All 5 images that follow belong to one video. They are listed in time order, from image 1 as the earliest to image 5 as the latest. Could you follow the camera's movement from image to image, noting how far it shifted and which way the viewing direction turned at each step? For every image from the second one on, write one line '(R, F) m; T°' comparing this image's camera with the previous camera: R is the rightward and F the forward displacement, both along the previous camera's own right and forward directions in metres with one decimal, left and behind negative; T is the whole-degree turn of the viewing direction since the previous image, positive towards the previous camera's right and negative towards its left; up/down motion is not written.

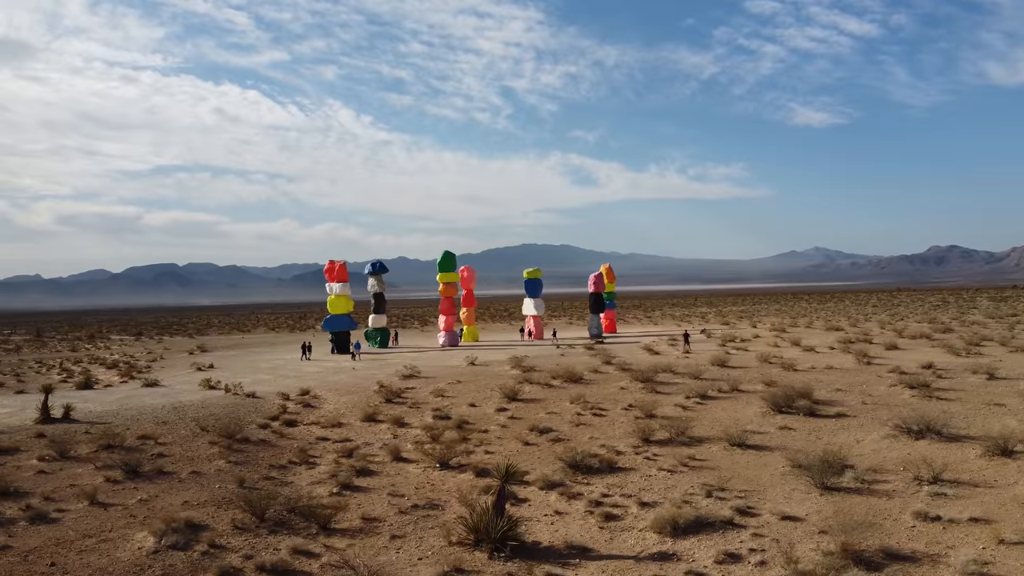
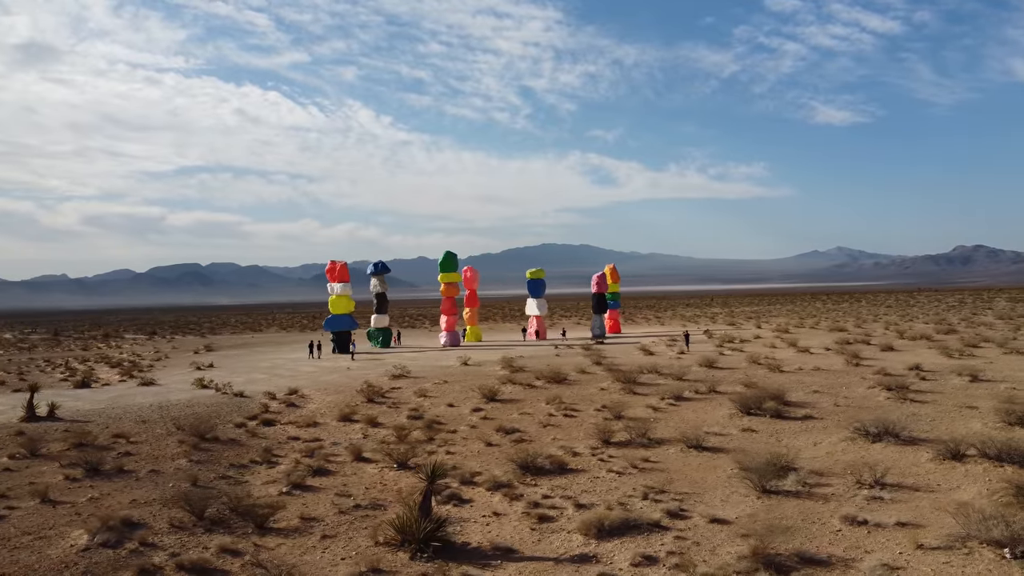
(+1.1, 0.0) m; -1°
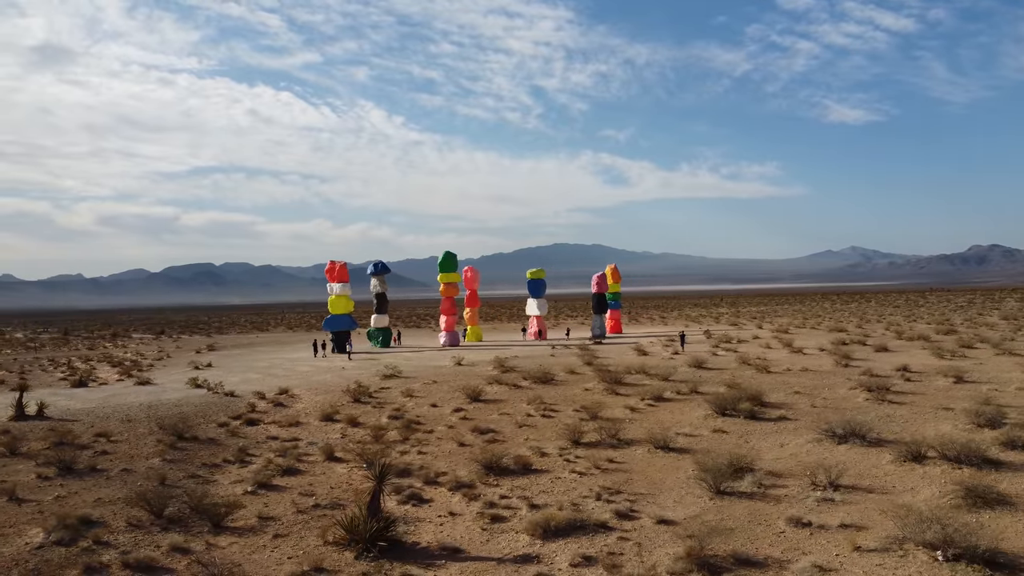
(+0.8, 0.0) m; -1°
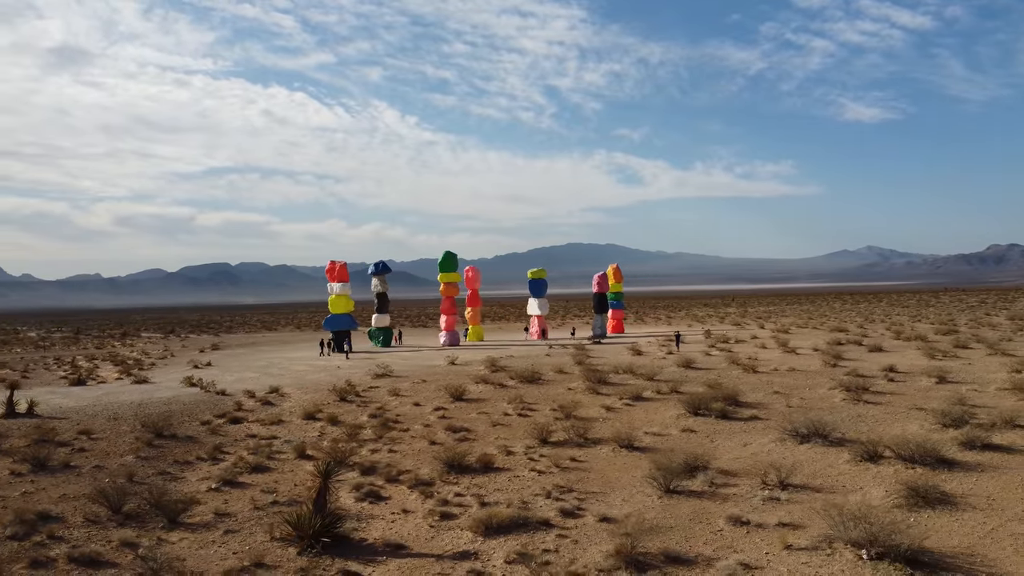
(+0.8, -0.1) m; -1°
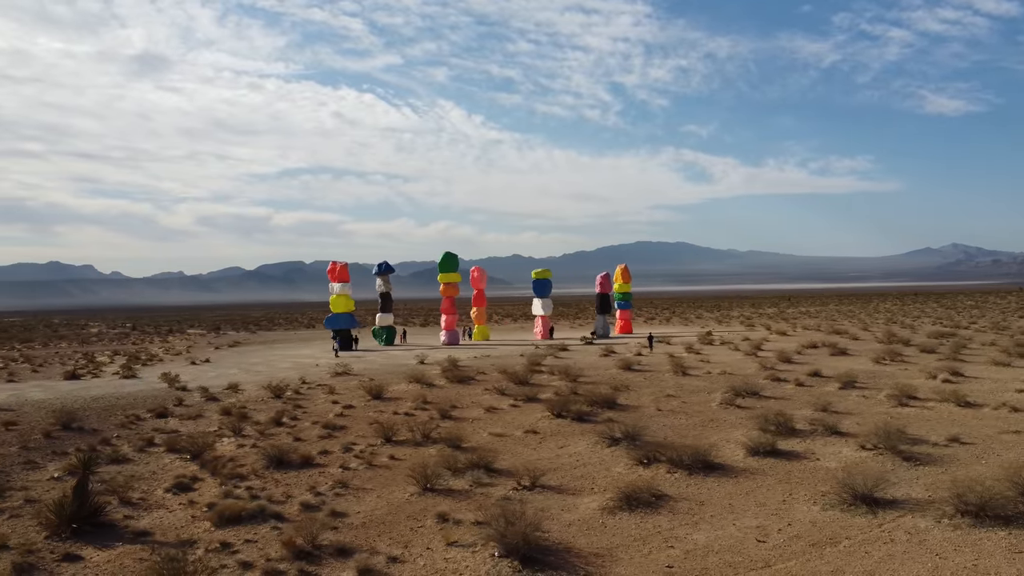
(+4.2, -0.3) m; -4°
